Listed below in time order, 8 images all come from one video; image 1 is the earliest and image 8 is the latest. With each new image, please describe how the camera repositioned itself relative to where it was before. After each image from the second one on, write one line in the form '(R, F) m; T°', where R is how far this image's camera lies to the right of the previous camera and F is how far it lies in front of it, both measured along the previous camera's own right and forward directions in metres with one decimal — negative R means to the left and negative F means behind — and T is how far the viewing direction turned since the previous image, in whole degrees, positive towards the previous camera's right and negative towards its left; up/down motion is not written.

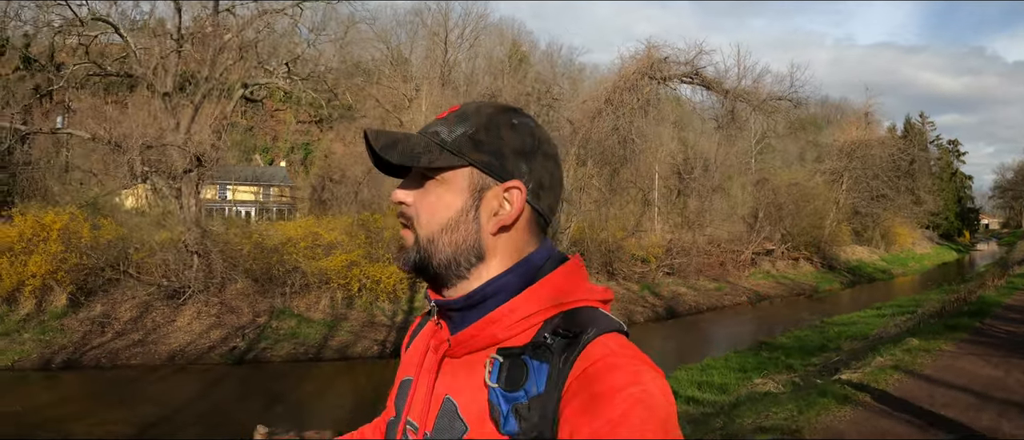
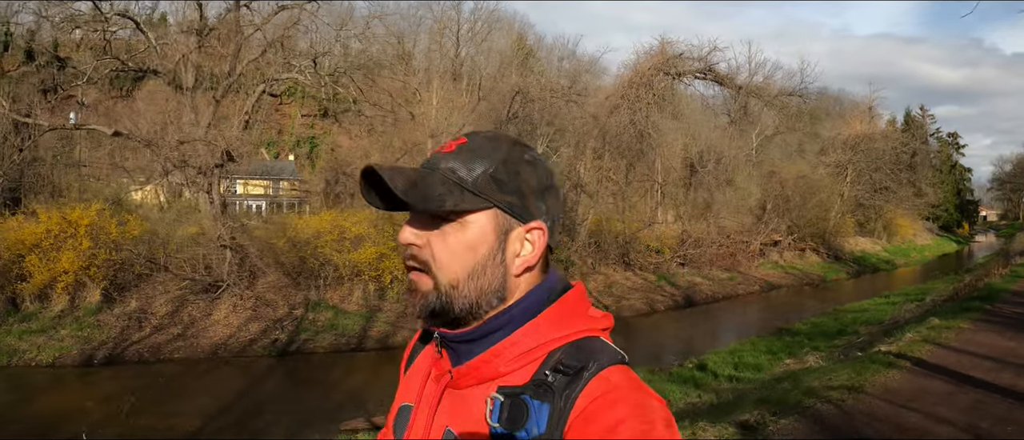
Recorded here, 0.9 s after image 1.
(-0.3, -0.6) m; 0°
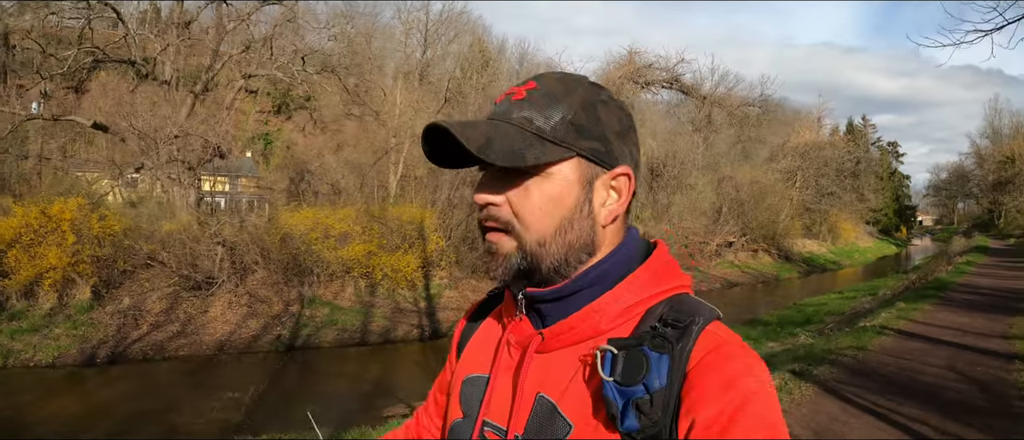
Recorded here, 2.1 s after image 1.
(-0.5, -0.9) m; +3°
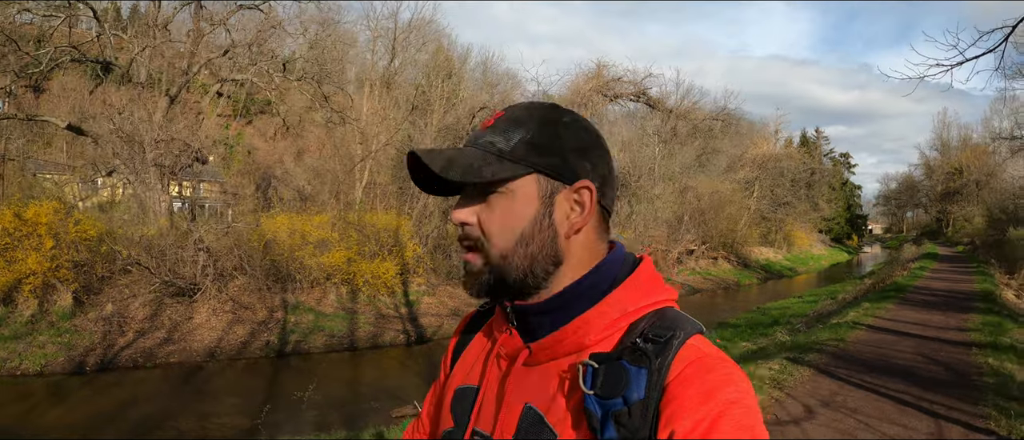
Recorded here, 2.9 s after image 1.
(-0.3, -0.5) m; +3°
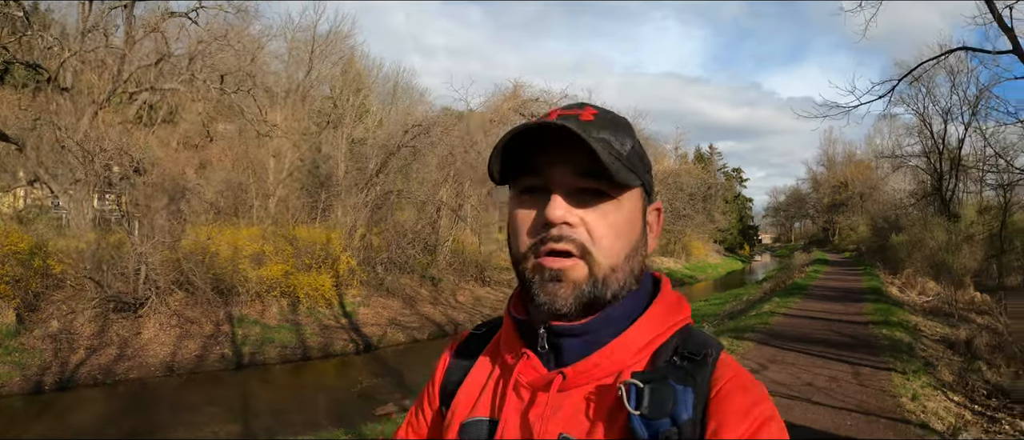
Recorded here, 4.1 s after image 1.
(-0.5, -0.9) m; +6°
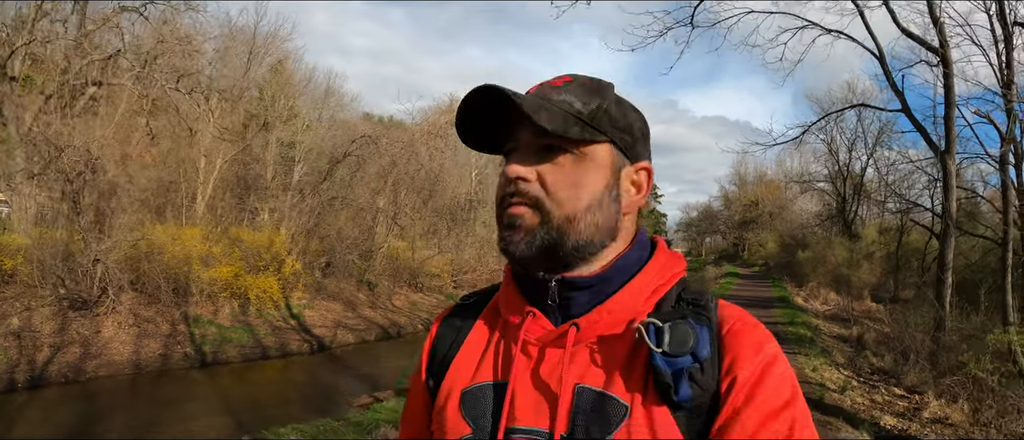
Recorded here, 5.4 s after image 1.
(-0.3, -0.9) m; +5°
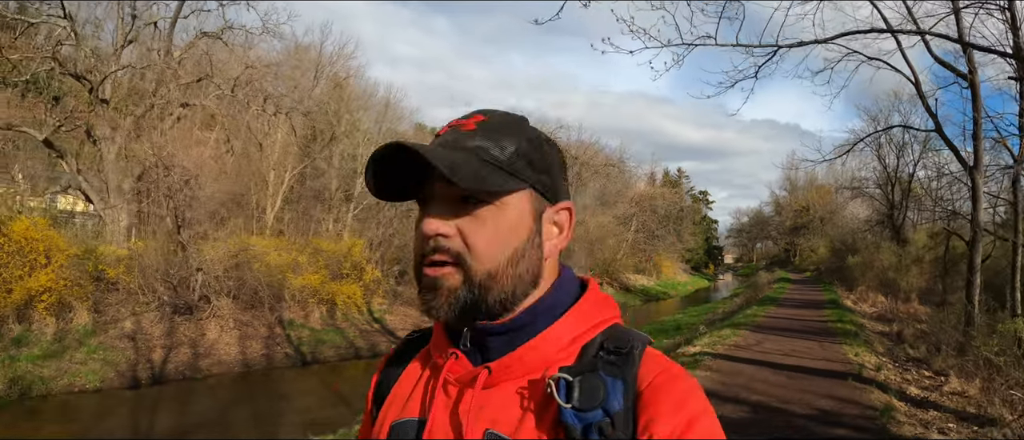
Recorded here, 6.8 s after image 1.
(-0.2, -1.0) m; -3°
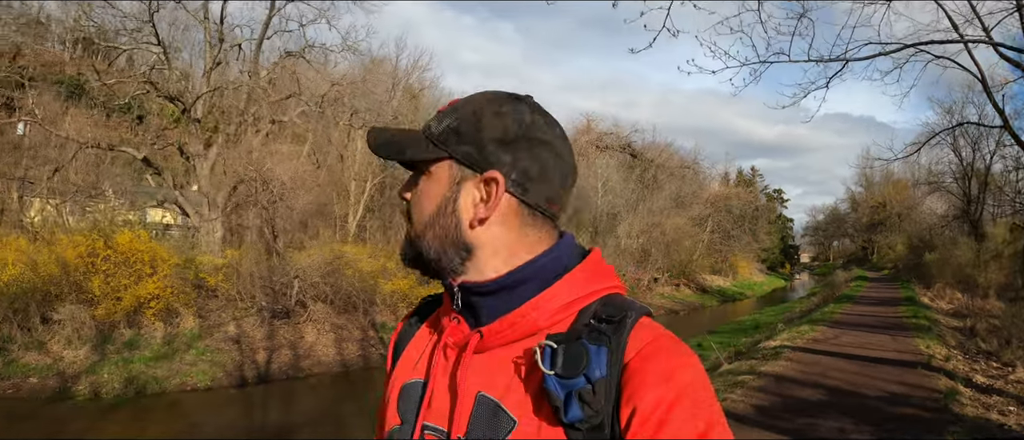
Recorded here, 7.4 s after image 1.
(-0.1, -0.5) m; -4°
